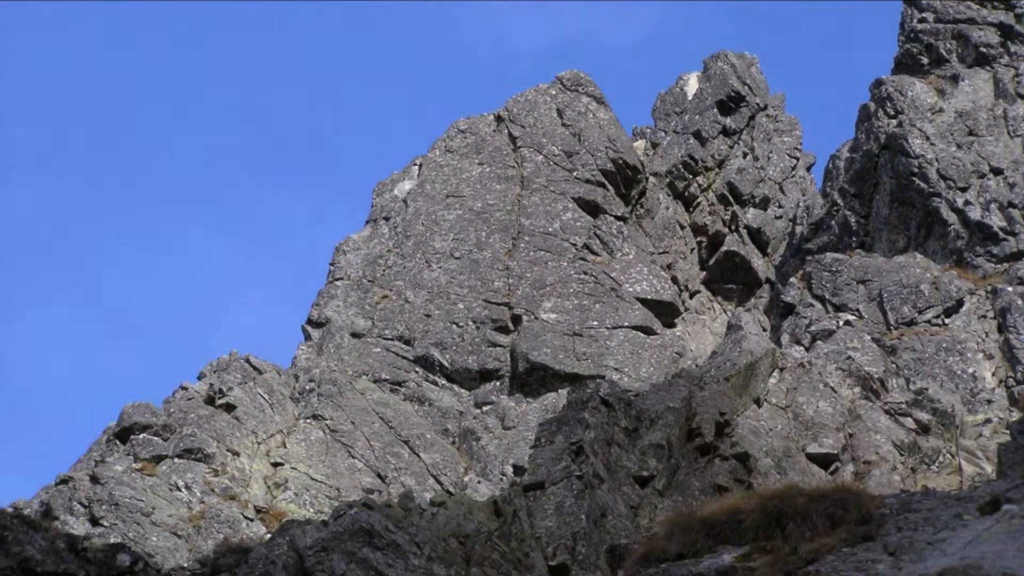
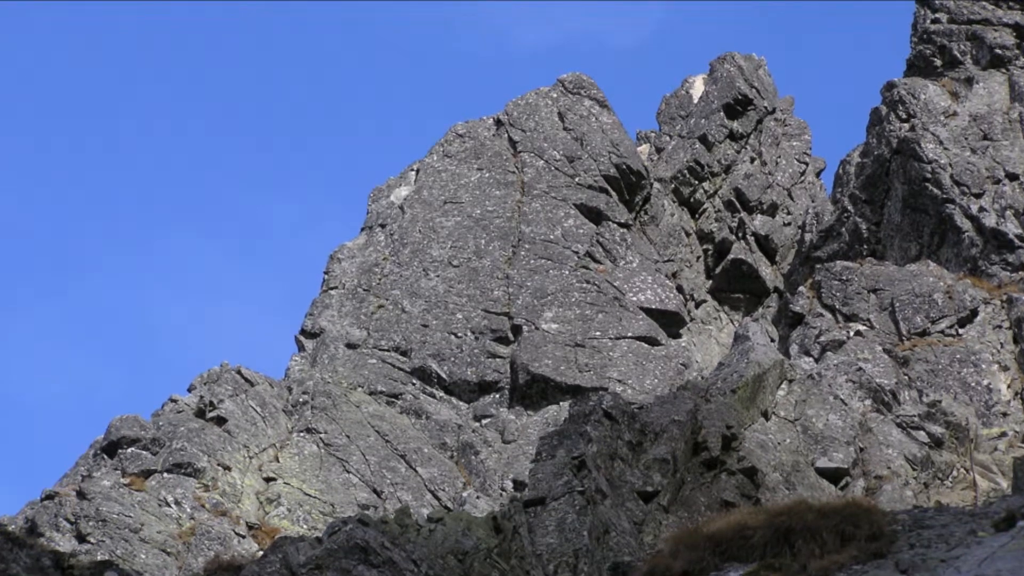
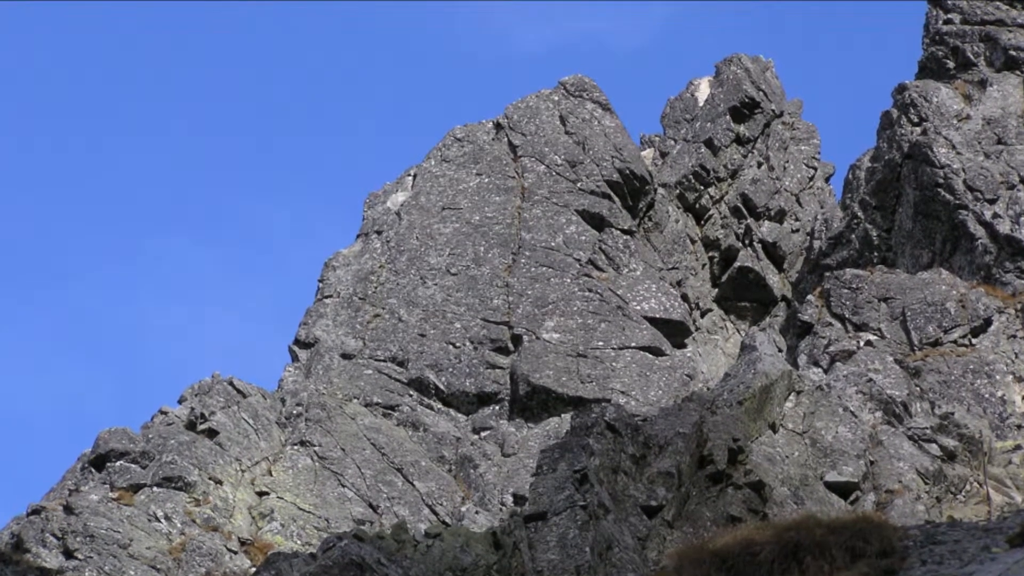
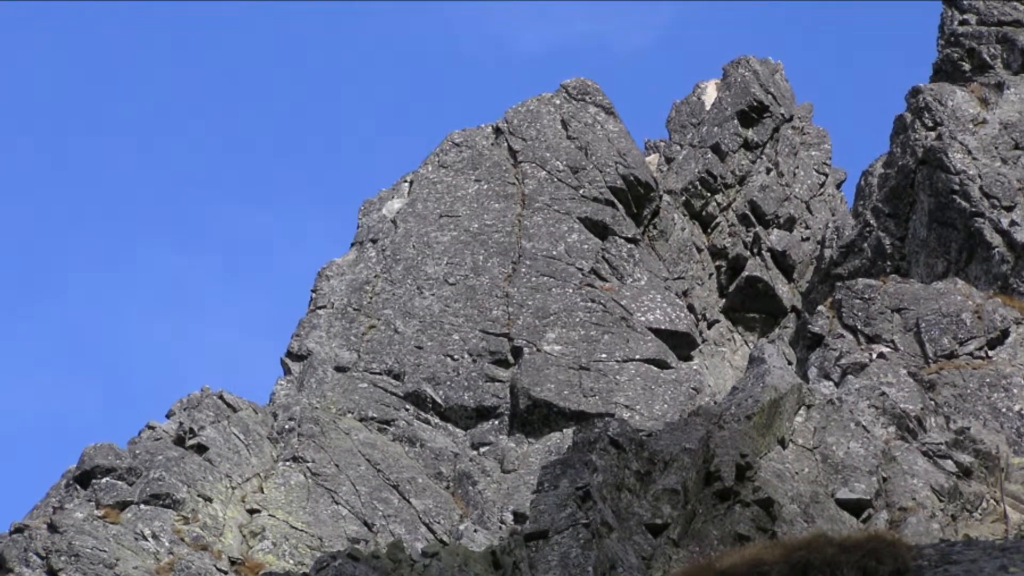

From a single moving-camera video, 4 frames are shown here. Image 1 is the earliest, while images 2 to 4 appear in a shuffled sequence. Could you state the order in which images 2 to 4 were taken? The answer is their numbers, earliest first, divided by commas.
2, 3, 4
